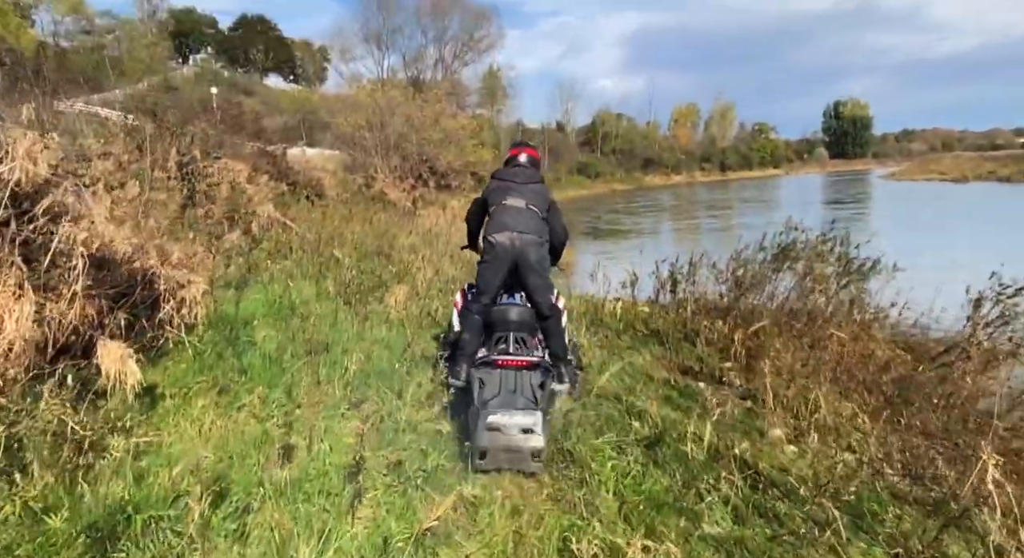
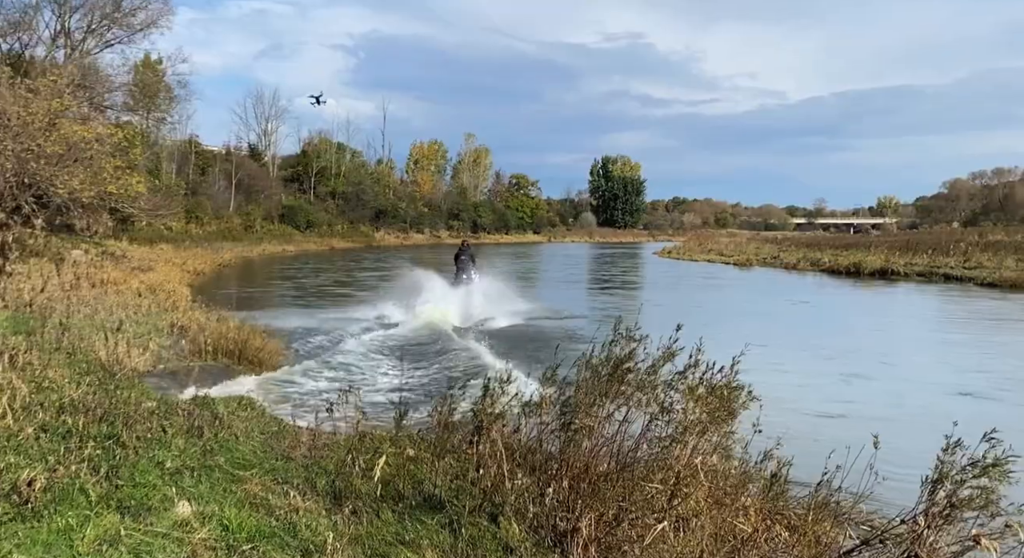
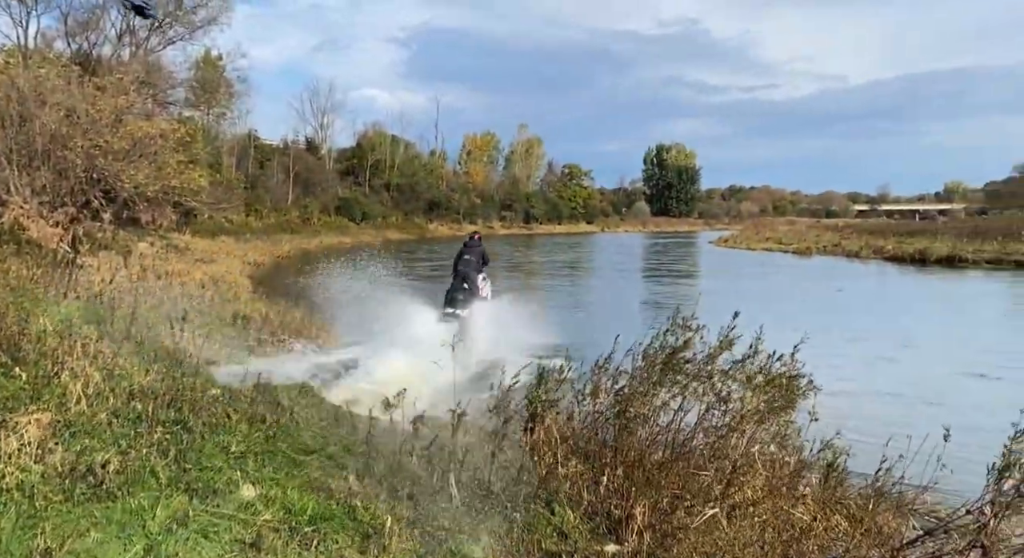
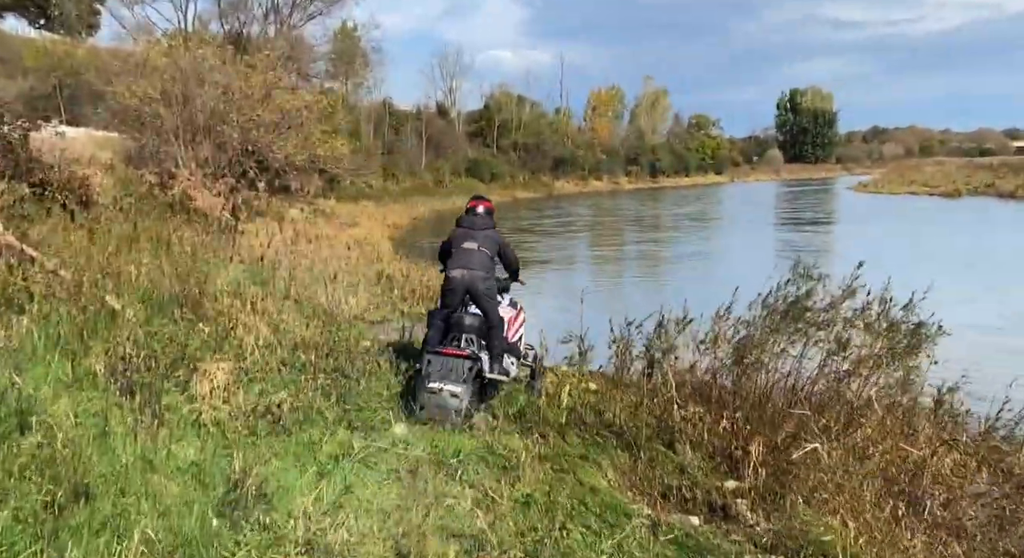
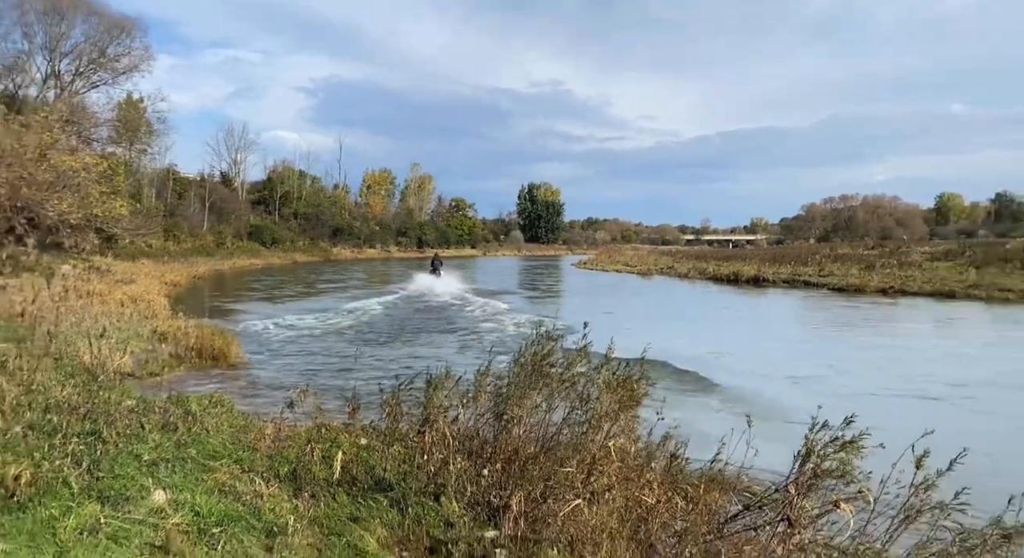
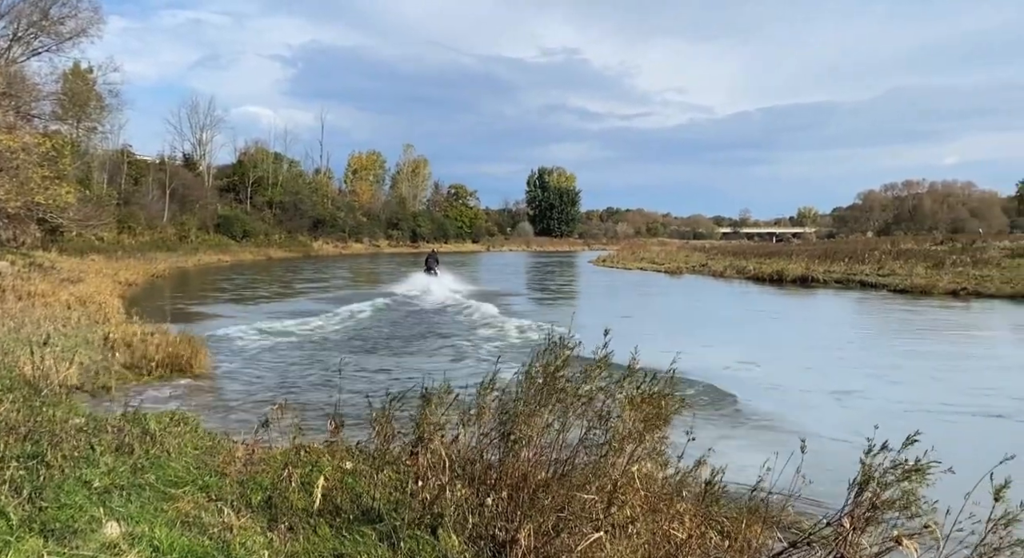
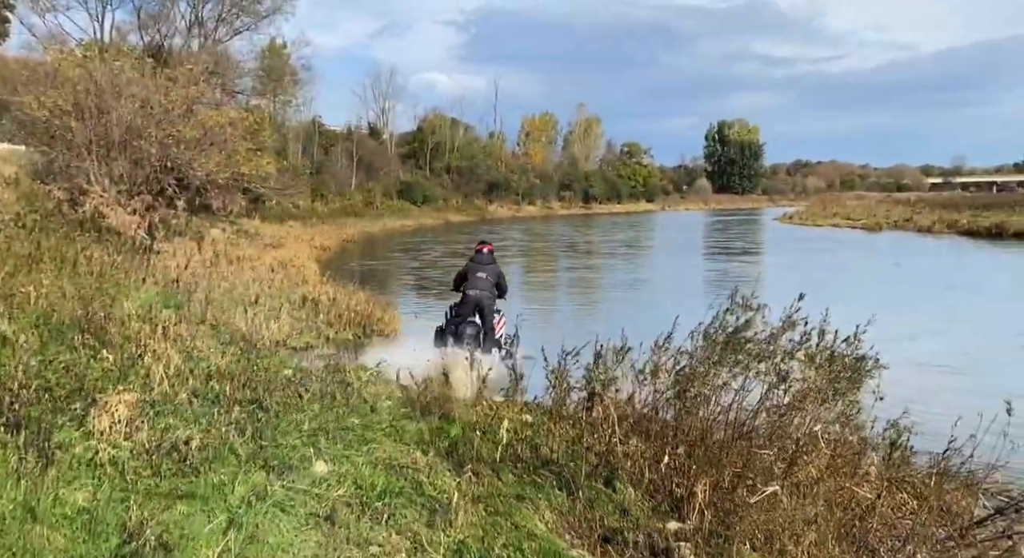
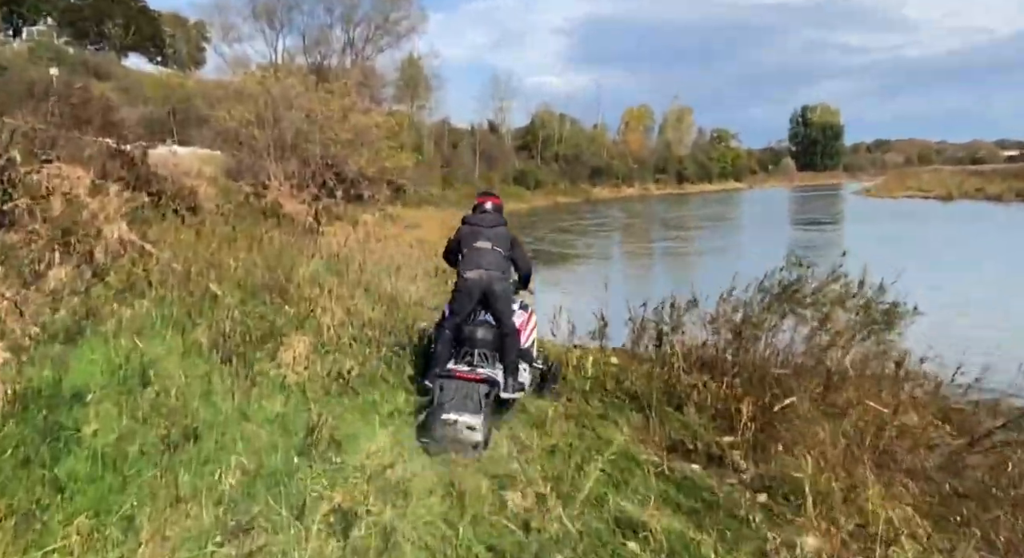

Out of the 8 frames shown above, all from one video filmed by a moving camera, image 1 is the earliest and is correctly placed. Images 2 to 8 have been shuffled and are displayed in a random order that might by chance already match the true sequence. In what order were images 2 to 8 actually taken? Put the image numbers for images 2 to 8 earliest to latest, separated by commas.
8, 4, 7, 3, 2, 6, 5
